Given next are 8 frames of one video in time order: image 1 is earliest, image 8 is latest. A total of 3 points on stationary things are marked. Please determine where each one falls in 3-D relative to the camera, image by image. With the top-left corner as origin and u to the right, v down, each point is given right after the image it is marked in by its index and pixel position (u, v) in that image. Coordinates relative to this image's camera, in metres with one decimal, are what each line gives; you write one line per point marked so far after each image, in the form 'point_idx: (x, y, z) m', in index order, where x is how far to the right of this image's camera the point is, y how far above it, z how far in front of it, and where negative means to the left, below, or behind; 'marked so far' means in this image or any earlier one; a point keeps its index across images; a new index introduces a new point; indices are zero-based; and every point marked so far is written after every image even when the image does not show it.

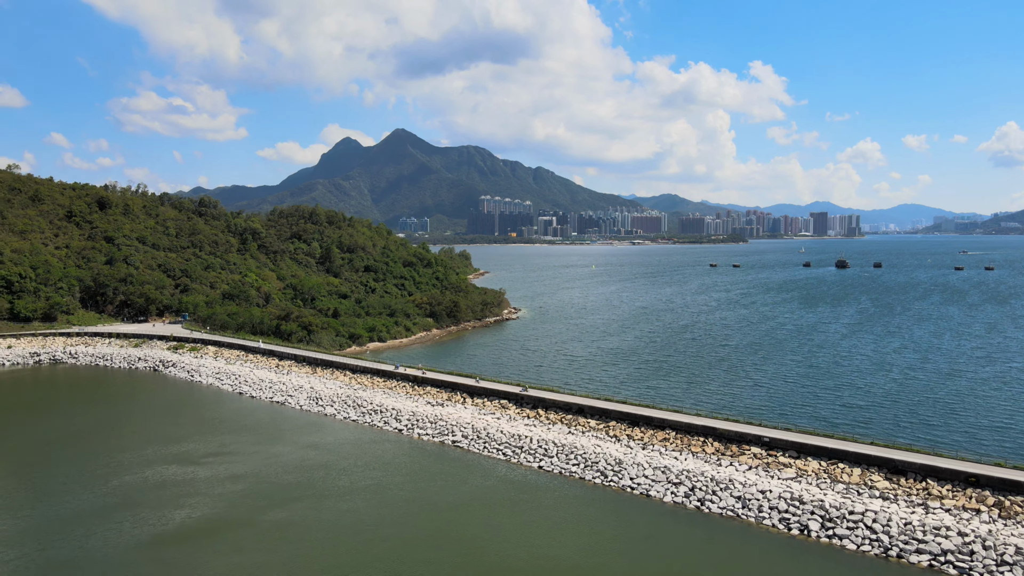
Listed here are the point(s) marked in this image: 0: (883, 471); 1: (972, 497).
0: (+9.5, -4.7, +19.1) m
1: (+10.8, -4.9, +17.5) m
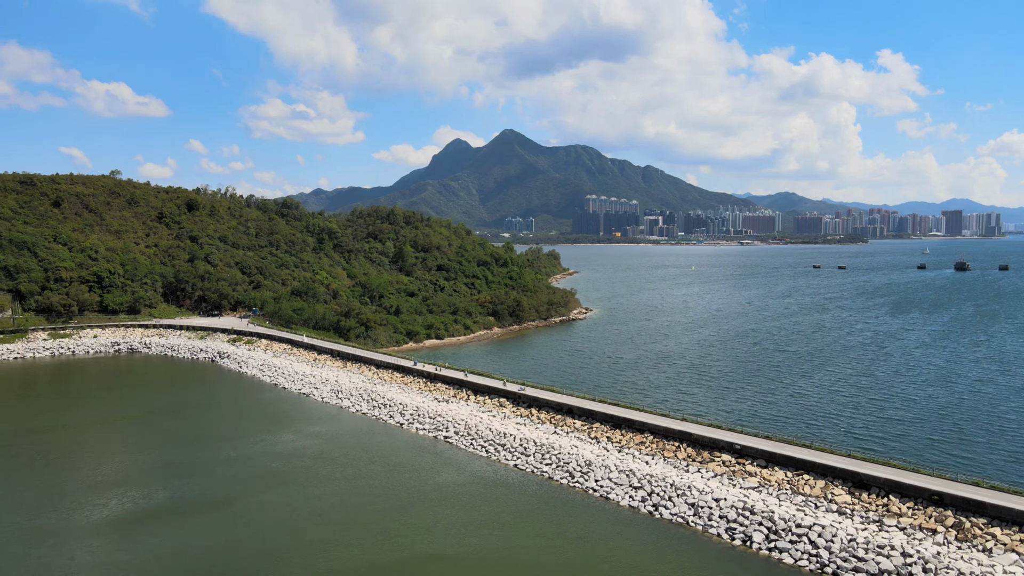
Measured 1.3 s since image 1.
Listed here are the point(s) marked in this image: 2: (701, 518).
0: (+8.2, -4.8, +18.2) m
1: (+9.3, -5.1, +16.4) m
2: (+4.6, -5.7, +18.2) m
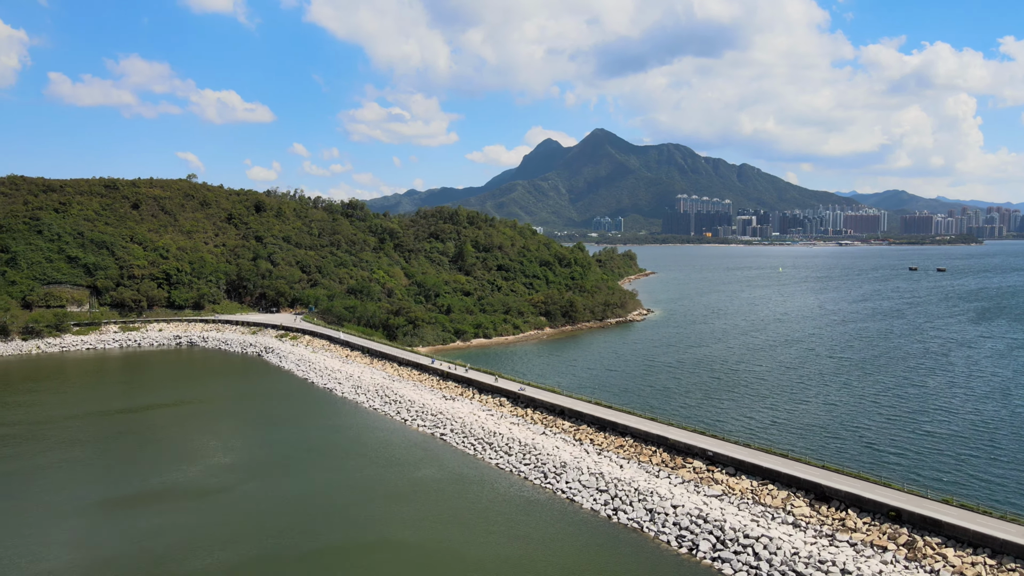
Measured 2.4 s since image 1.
0: (+7.0, -4.9, +17.5) m
1: (+7.9, -5.2, +15.6) m
2: (+3.5, -5.7, +18.0) m
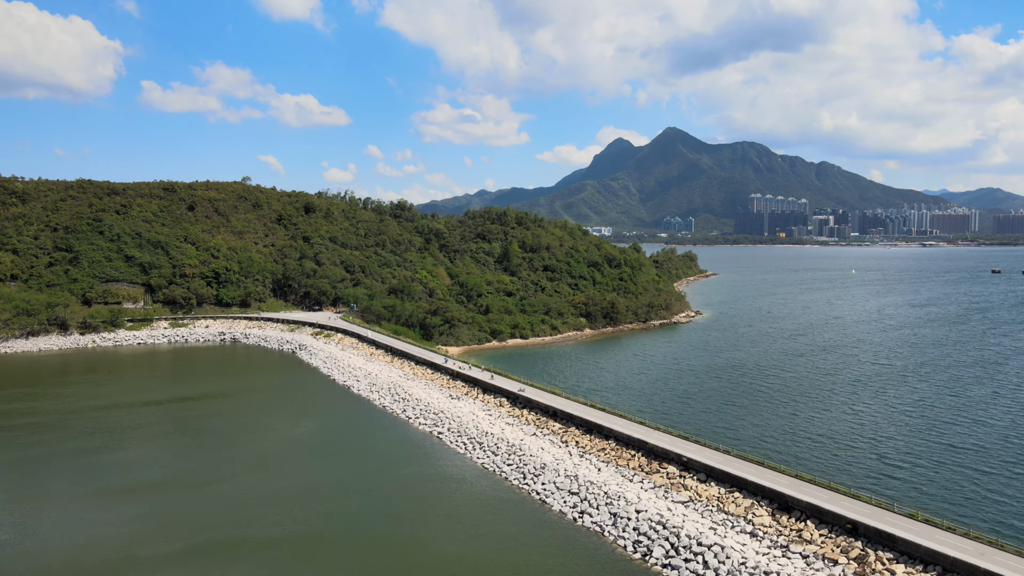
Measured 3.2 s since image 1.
0: (+6.0, -5.0, +17.1) m
1: (+6.7, -5.3, +15.1) m
2: (+2.5, -5.8, +17.8) m
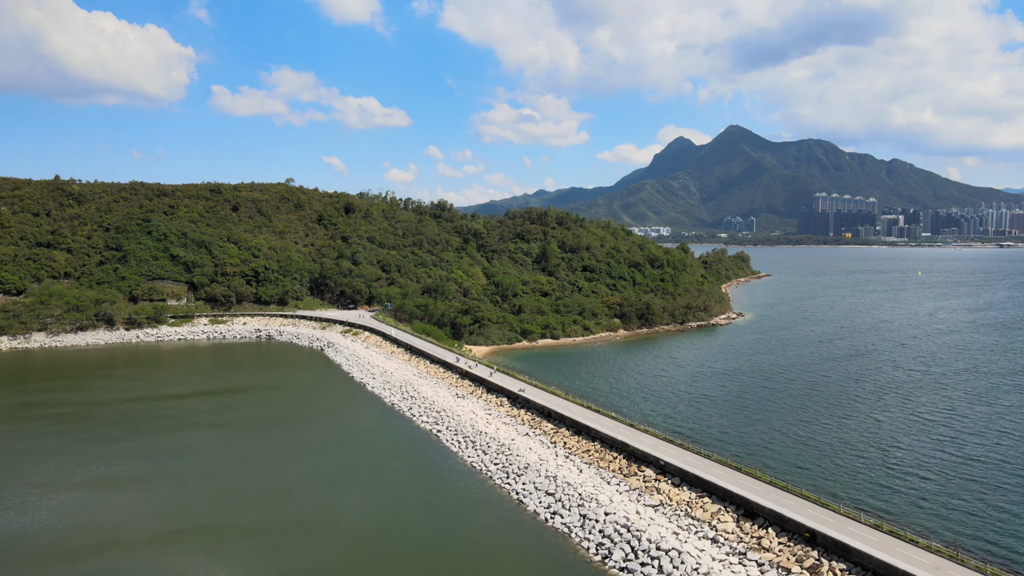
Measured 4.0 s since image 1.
0: (+5.1, -5.1, +16.8) m
1: (+5.7, -5.3, +14.8) m
2: (+1.7, -5.8, +17.8) m
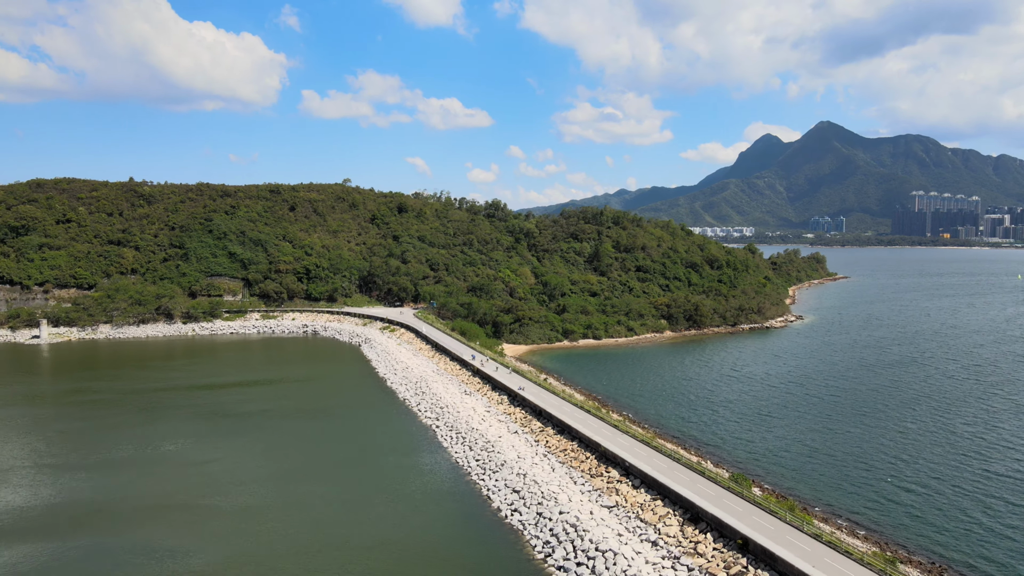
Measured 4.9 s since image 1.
0: (+3.9, -5.1, +16.5) m
1: (+4.2, -5.4, +14.5) m
2: (+0.6, -5.8, +17.9) m
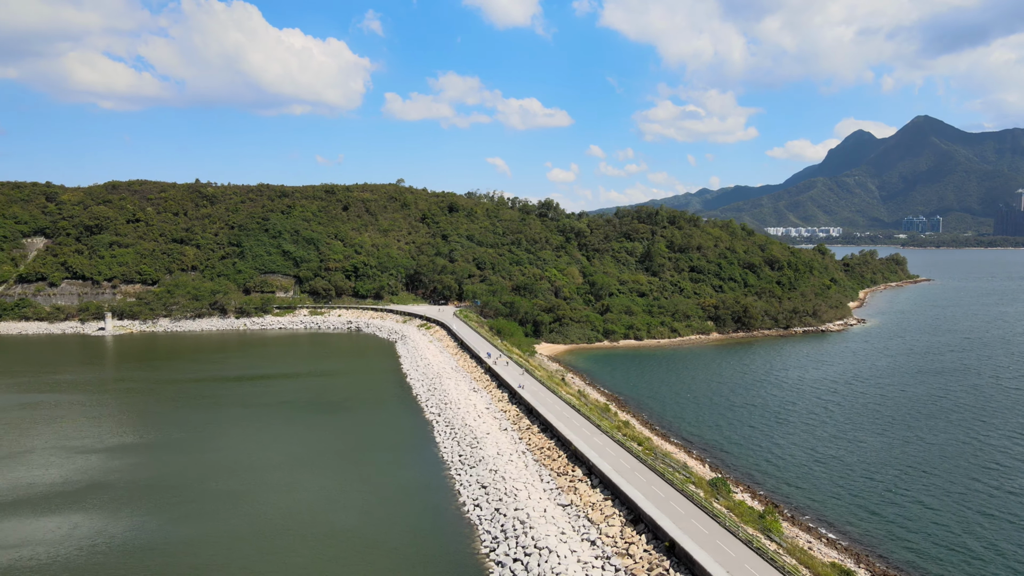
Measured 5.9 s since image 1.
0: (+2.6, -5.1, +16.4) m
1: (+2.7, -5.3, +14.3) m
2: (-0.5, -5.7, +18.1) m
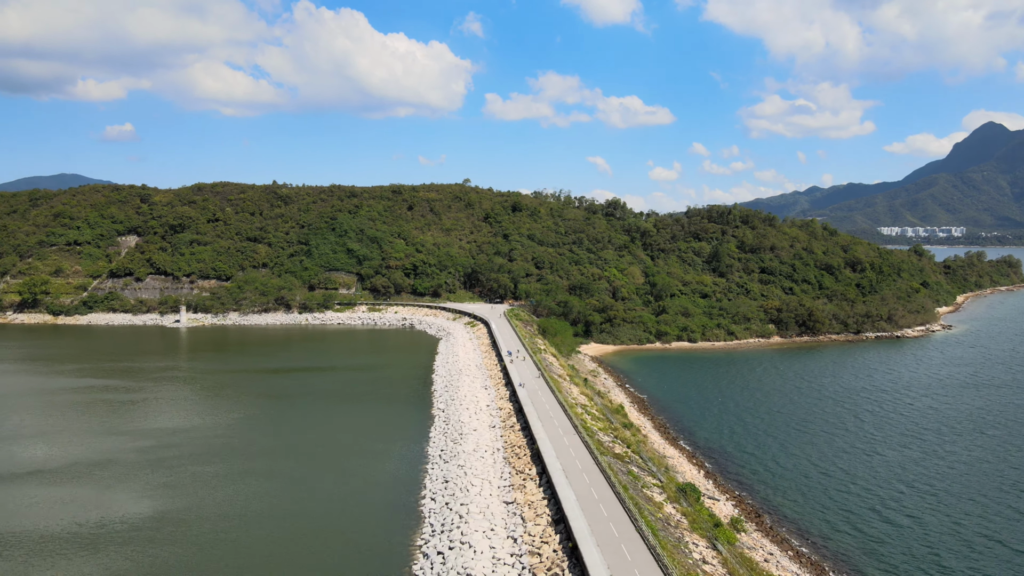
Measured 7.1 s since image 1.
0: (+1.0, -5.1, +16.3) m
1: (+0.8, -5.3, +14.3) m
2: (-1.9, -5.7, +18.5) m
